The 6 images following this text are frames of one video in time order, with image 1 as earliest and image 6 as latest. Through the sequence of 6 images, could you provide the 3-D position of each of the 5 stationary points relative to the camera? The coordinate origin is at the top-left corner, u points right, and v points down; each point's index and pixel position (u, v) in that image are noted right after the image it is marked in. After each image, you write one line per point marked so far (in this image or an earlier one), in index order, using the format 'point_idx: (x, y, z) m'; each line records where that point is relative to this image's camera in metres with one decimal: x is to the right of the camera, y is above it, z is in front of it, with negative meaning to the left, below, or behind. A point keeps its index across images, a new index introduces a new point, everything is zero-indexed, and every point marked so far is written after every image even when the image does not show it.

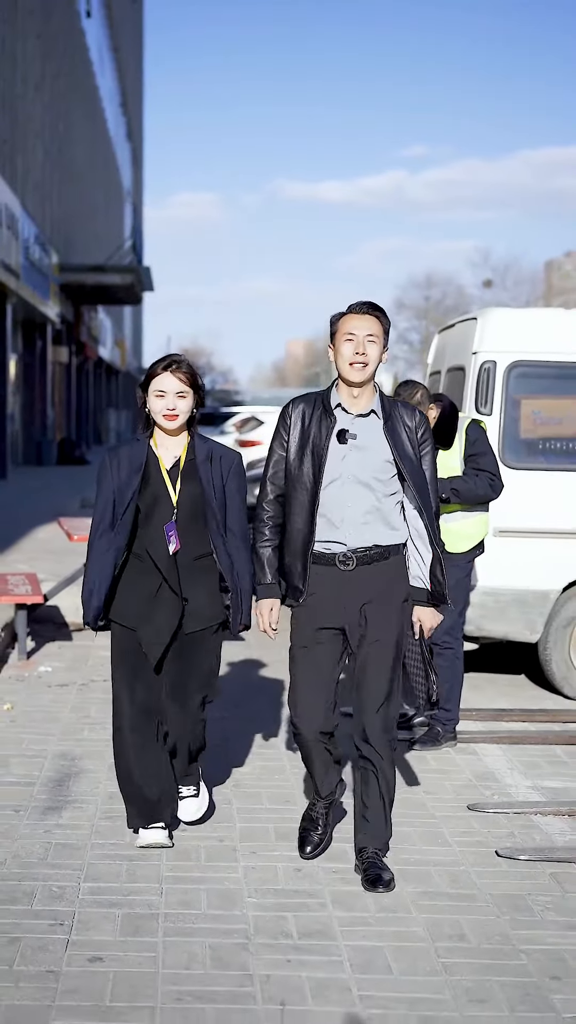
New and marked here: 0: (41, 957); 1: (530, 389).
0: (-0.5, -1.0, +3.6) m
1: (+1.1, +0.6, +7.3) m
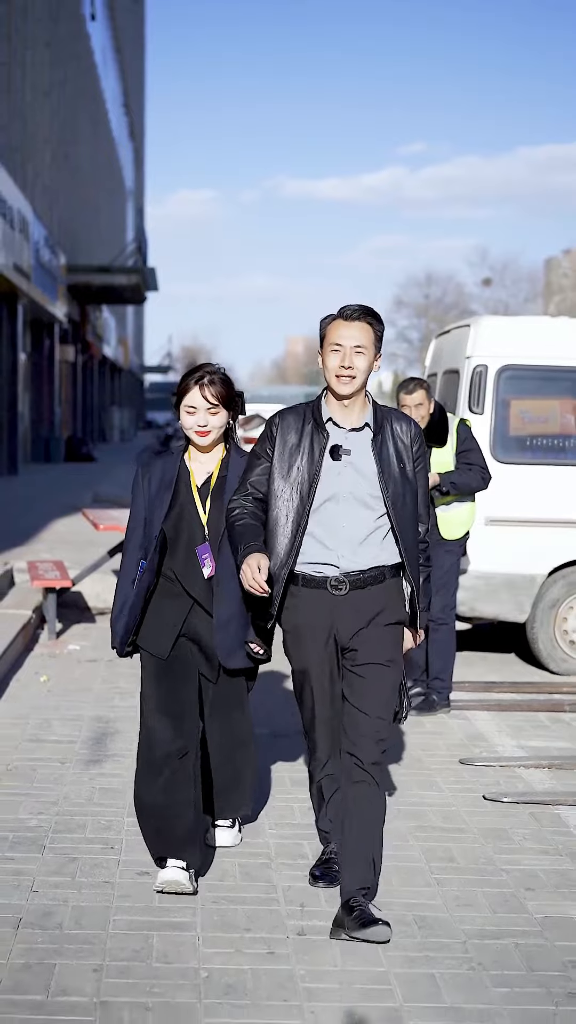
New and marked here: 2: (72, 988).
0: (-0.5, -0.9, +4.3) m
1: (+1.1, +0.6, +7.9) m
2: (-0.5, -1.0, +3.4) m
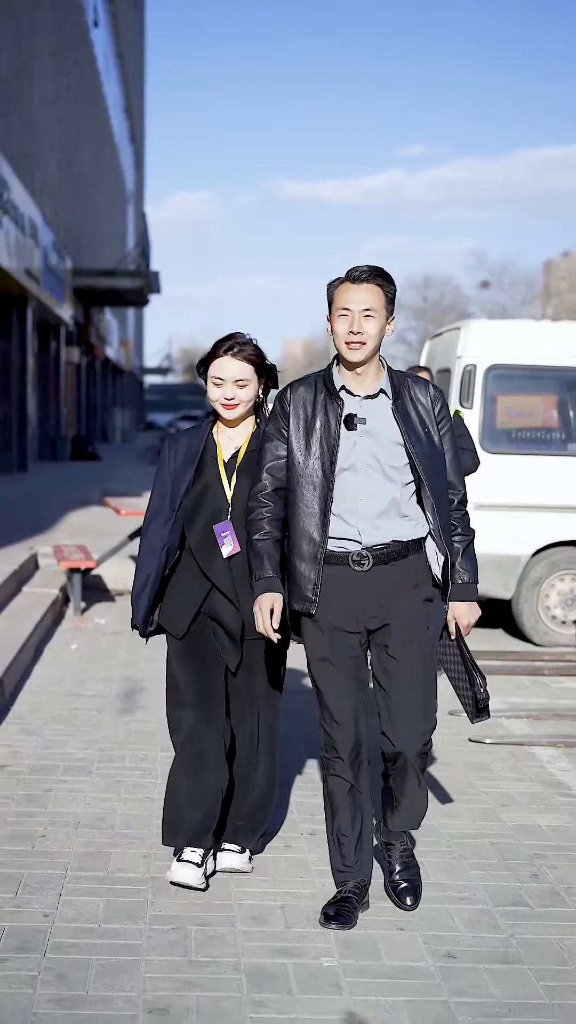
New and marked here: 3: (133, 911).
0: (-0.5, -0.9, +5.0) m
1: (+1.2, +0.7, +8.7) m
2: (-0.4, -0.9, +4.2) m
3: (-0.4, -0.9, +3.8) m
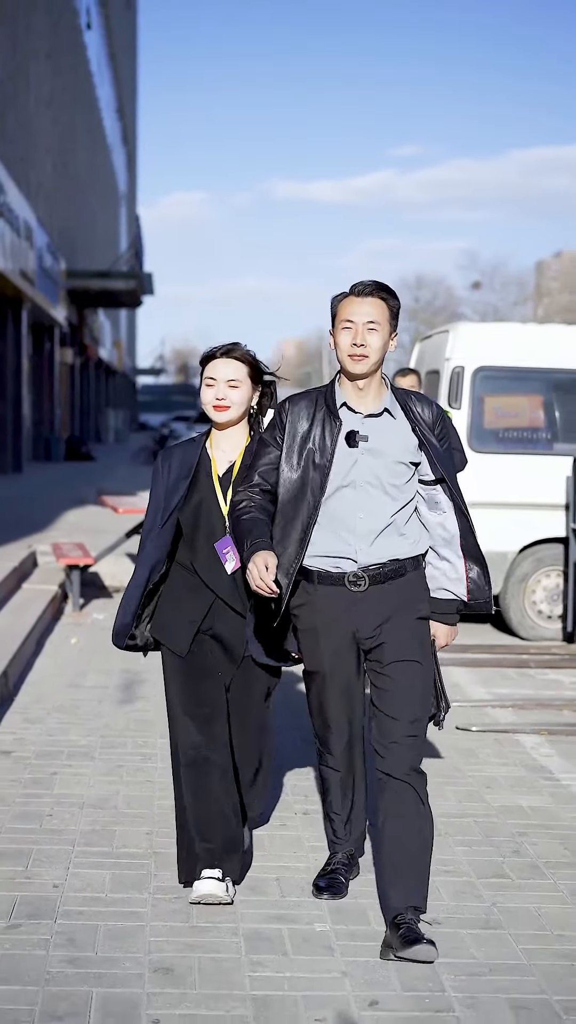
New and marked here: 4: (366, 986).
0: (-0.5, -0.9, +5.3) m
1: (+1.1, +0.7, +9.0) m
2: (-0.4, -0.9, +4.4) m
3: (-0.4, -0.9, +4.0) m
4: (+0.2, -1.0, +3.4) m
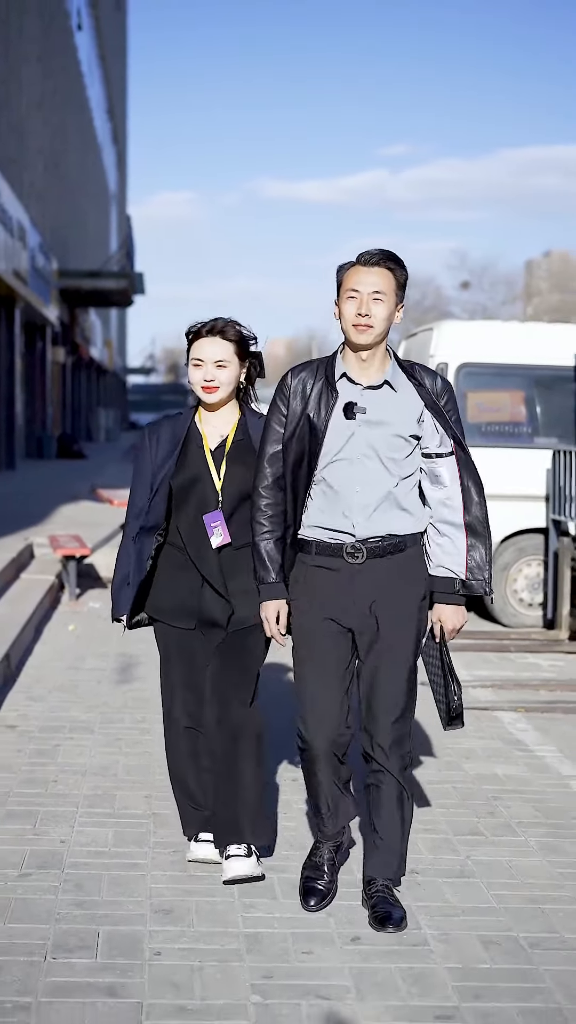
0: (-0.5, -0.8, +5.6) m
1: (+1.1, +0.7, +9.3) m
2: (-0.5, -0.9, +4.7) m
3: (-0.4, -0.9, +4.3) m
4: (+0.1, -0.9, +3.7) m
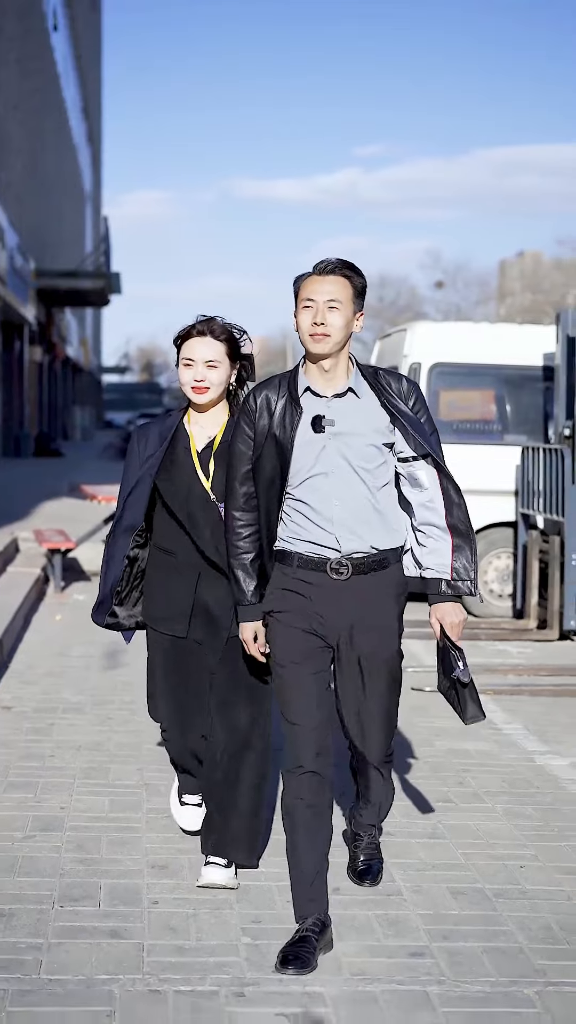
0: (-0.6, -0.8, +5.9) m
1: (+0.9, +0.8, +9.6) m
2: (-0.5, -0.8, +5.0) m
3: (-0.5, -0.8, +4.7) m
4: (+0.1, -0.9, +4.0) m
